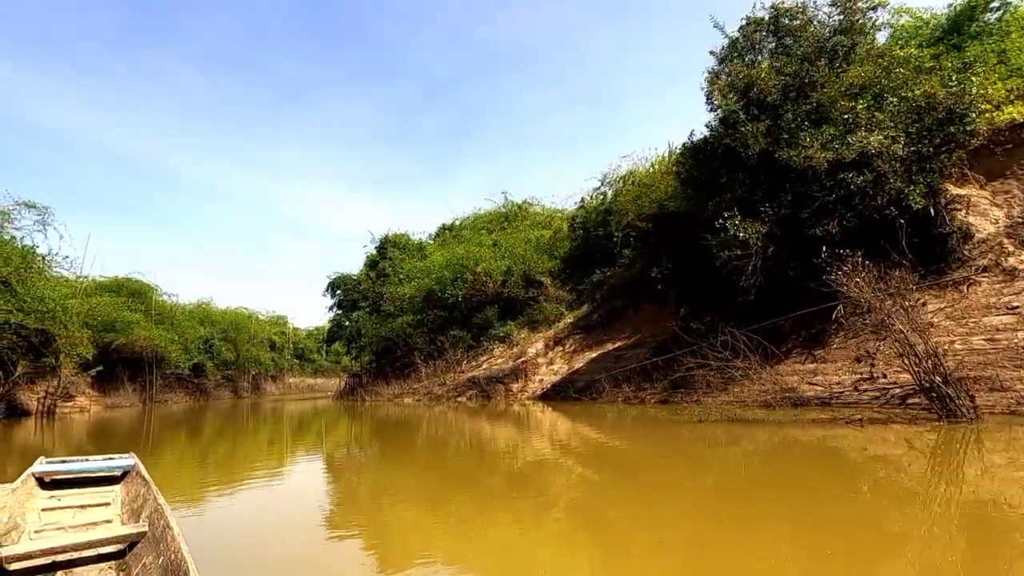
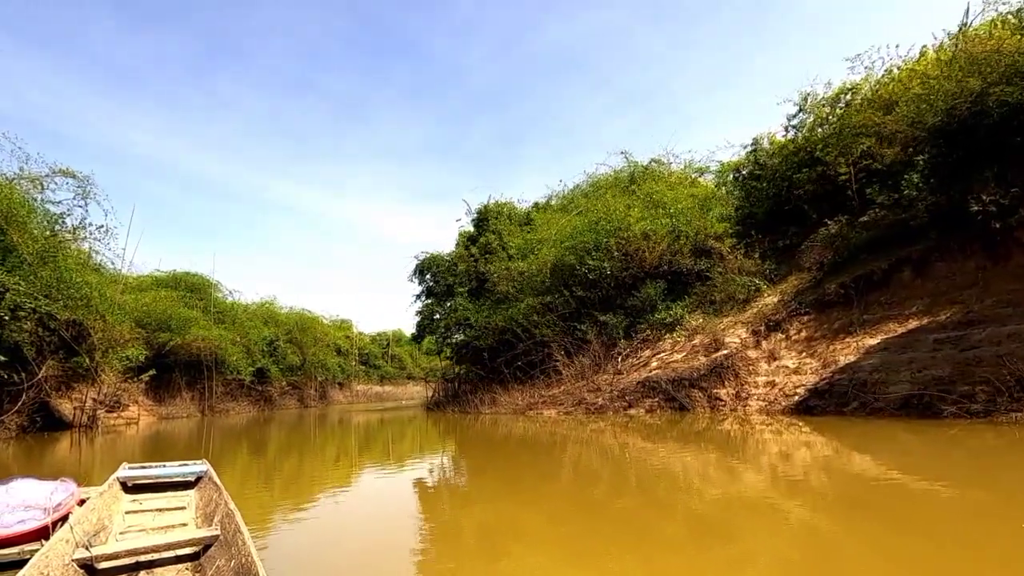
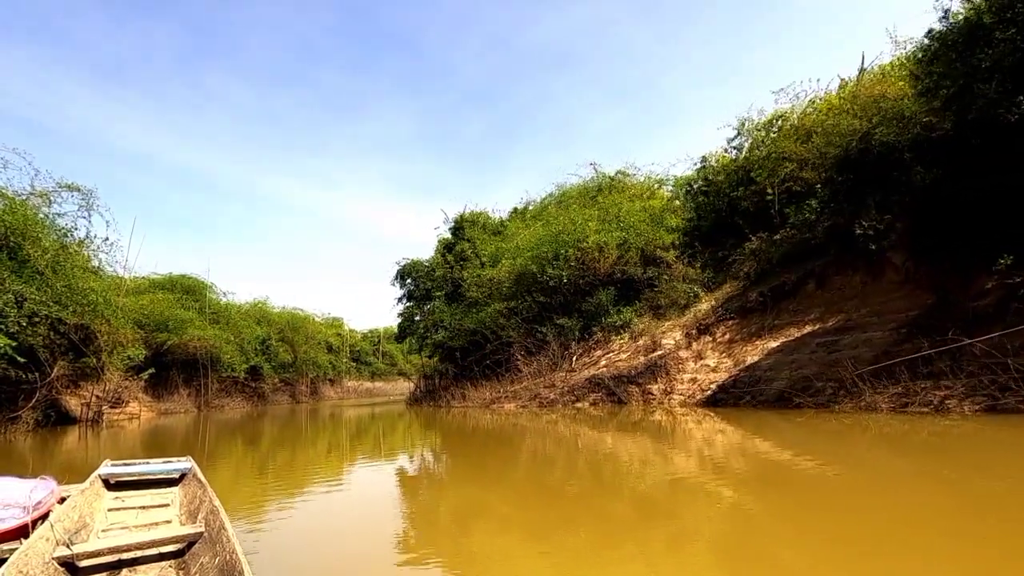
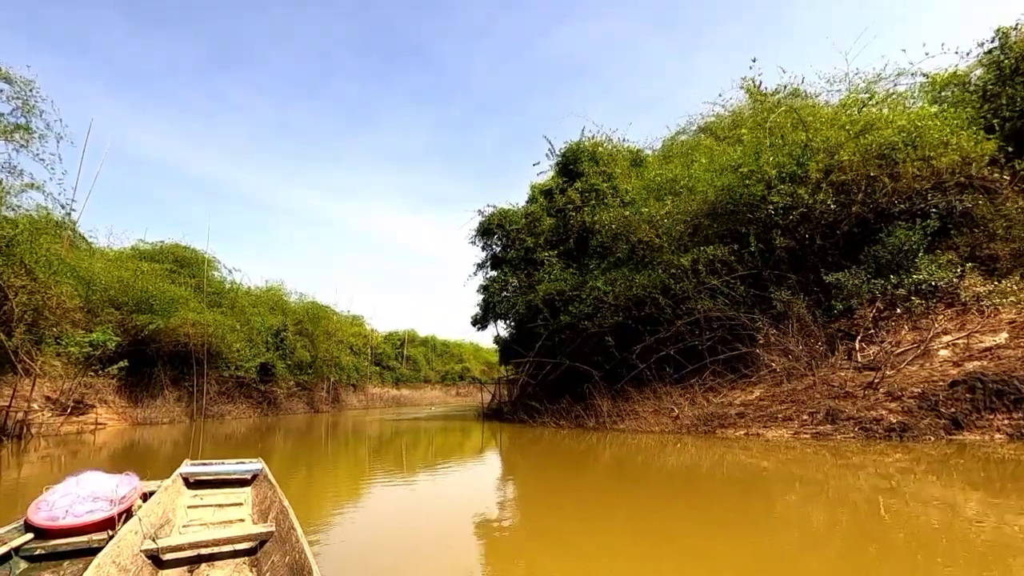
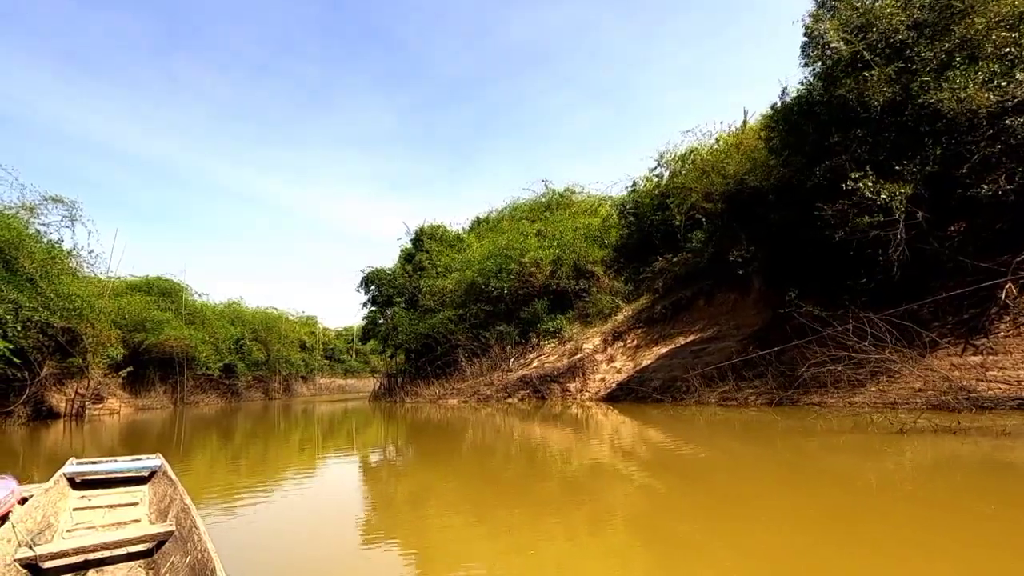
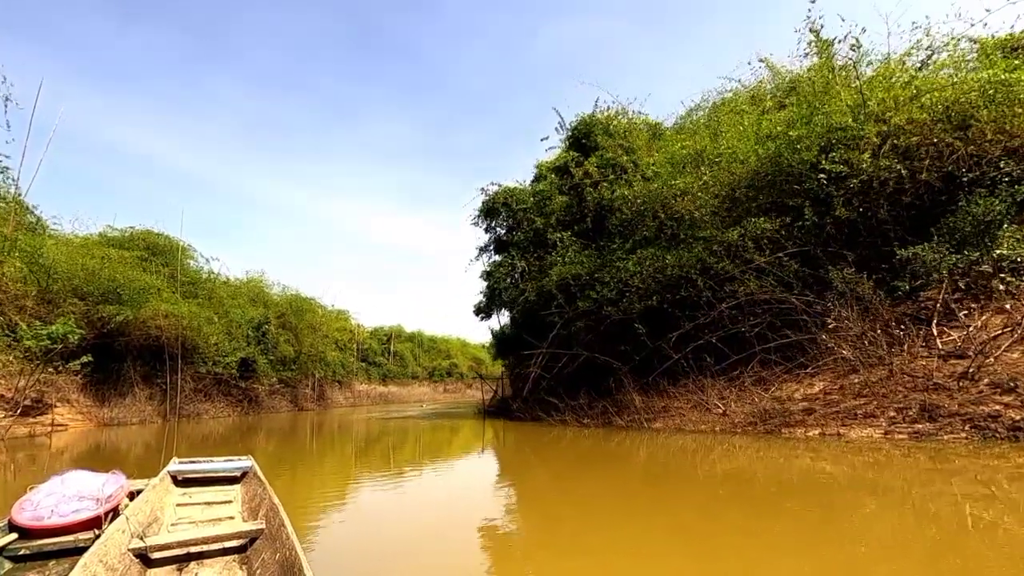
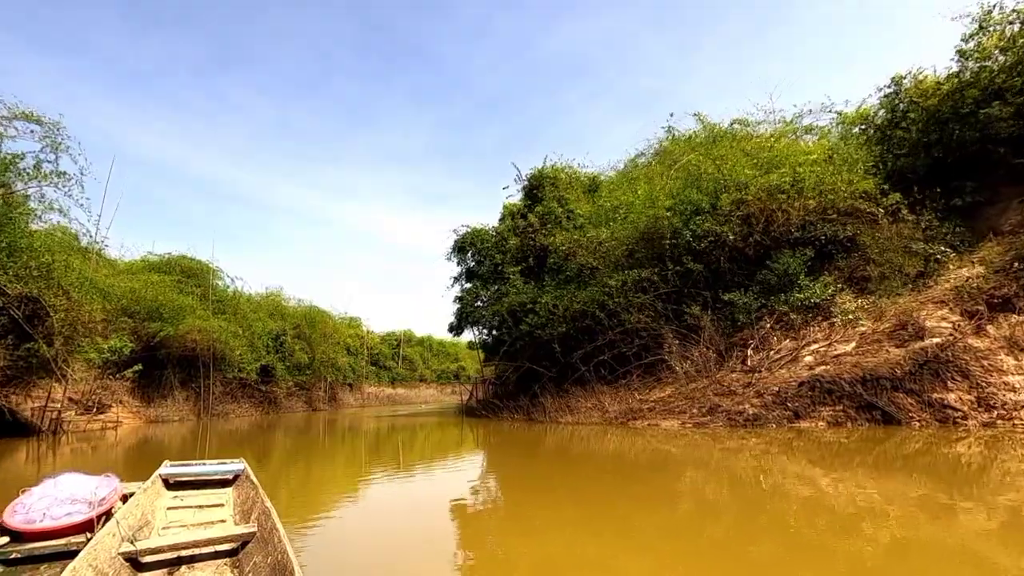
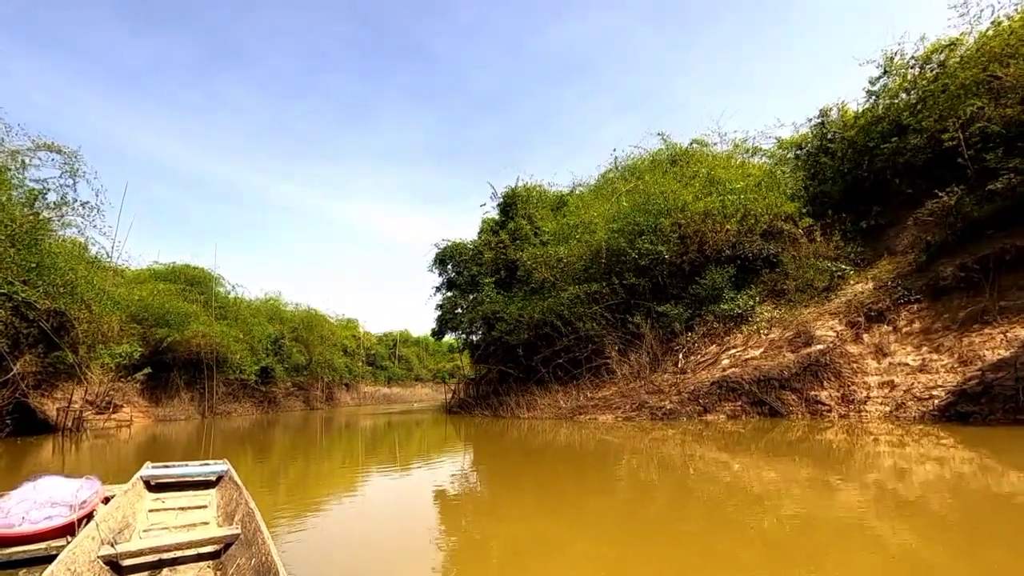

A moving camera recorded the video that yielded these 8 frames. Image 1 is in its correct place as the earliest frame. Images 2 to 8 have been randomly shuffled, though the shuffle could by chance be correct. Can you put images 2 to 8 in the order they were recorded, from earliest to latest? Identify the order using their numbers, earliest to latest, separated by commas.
5, 3, 2, 8, 7, 4, 6
